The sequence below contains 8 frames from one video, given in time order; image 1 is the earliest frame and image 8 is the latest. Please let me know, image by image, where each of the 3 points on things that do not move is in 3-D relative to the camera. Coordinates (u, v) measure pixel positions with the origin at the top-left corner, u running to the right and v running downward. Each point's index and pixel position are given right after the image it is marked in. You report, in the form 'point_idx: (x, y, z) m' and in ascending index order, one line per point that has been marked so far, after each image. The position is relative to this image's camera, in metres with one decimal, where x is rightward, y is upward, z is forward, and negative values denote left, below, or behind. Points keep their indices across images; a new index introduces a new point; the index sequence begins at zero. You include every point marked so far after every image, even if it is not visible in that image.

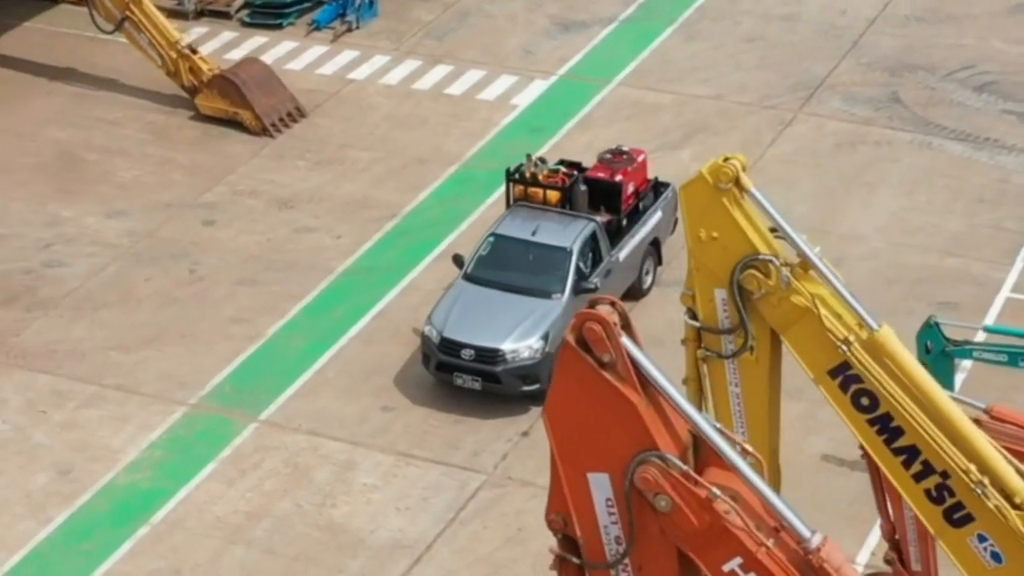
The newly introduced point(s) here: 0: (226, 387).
0: (-2.5, -0.9, +18.9) m
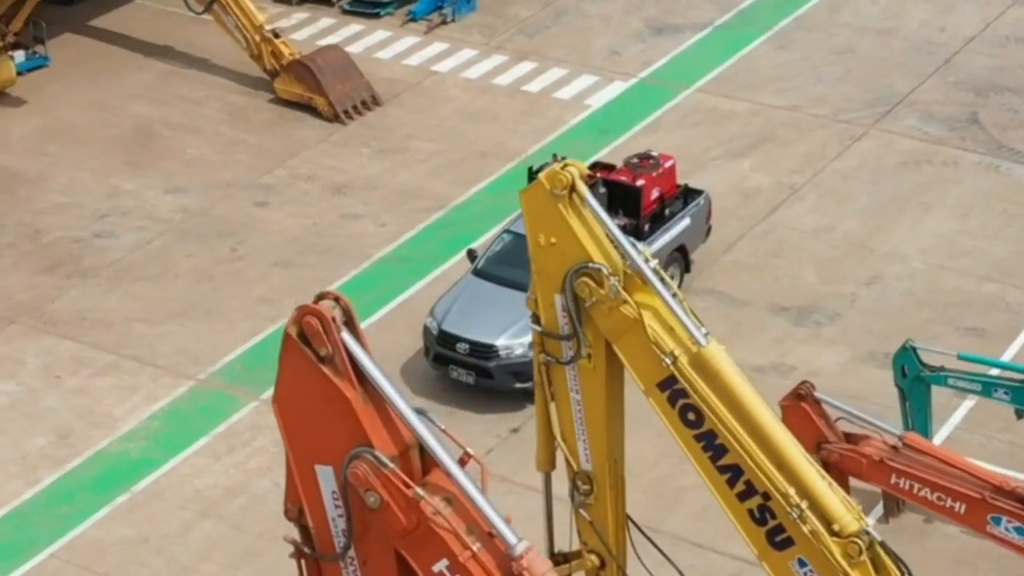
0: (-2.4, -0.7, +19.3) m
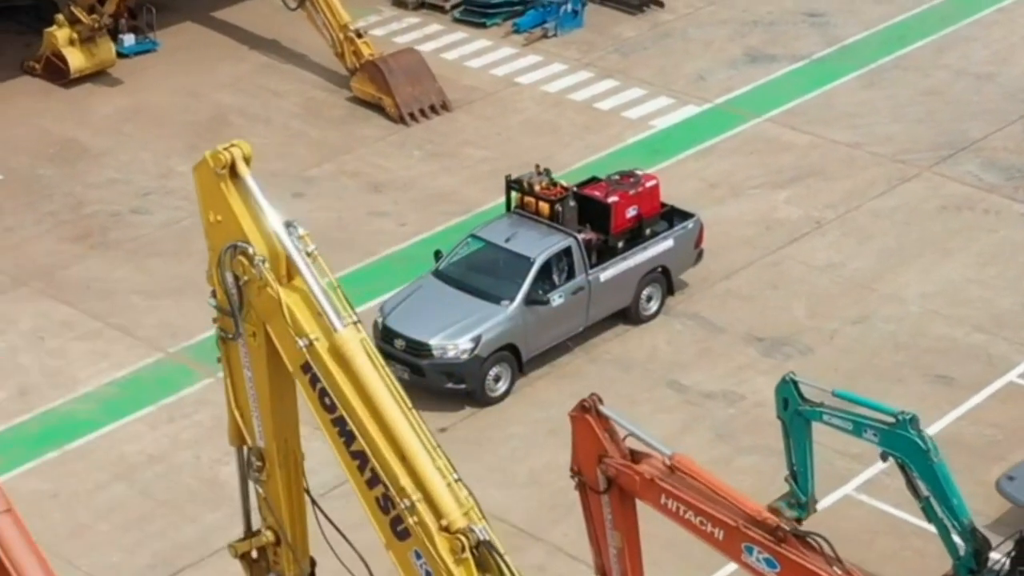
0: (-2.8, -0.5, +20.0) m
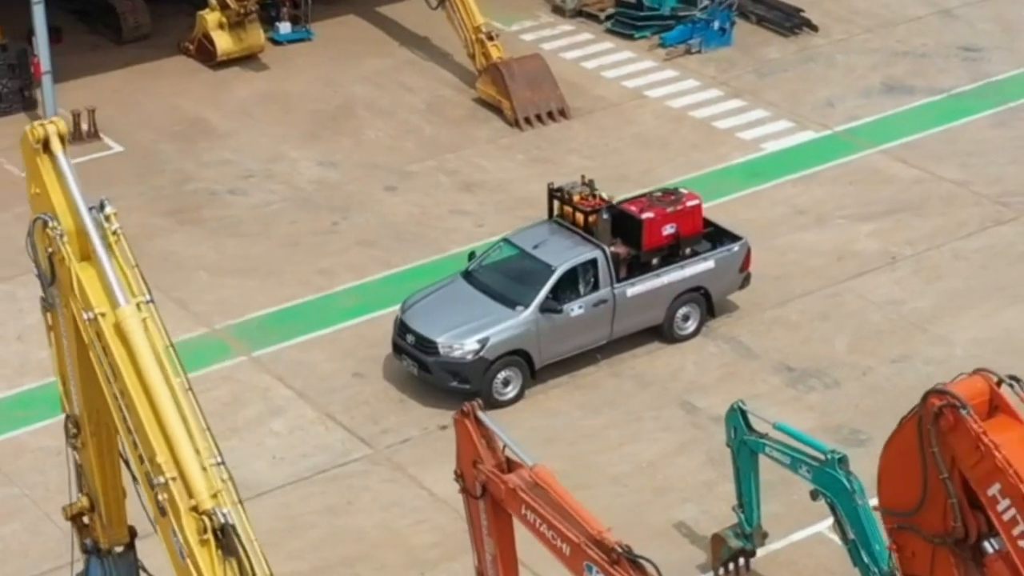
0: (-2.4, -0.3, +20.7) m
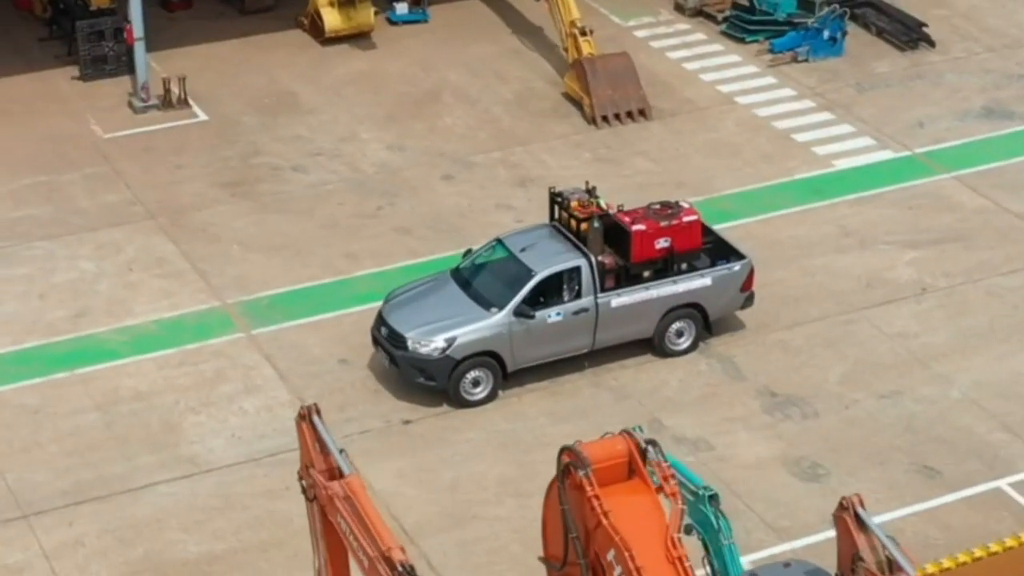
0: (-2.4, -0.1, +21.1) m
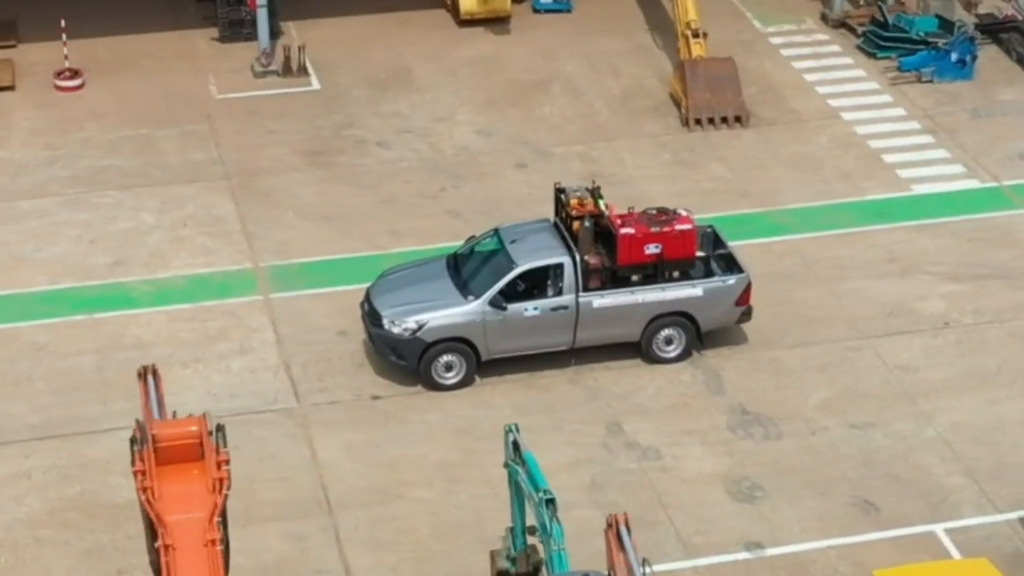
0: (-2.2, +0.2, +21.7) m
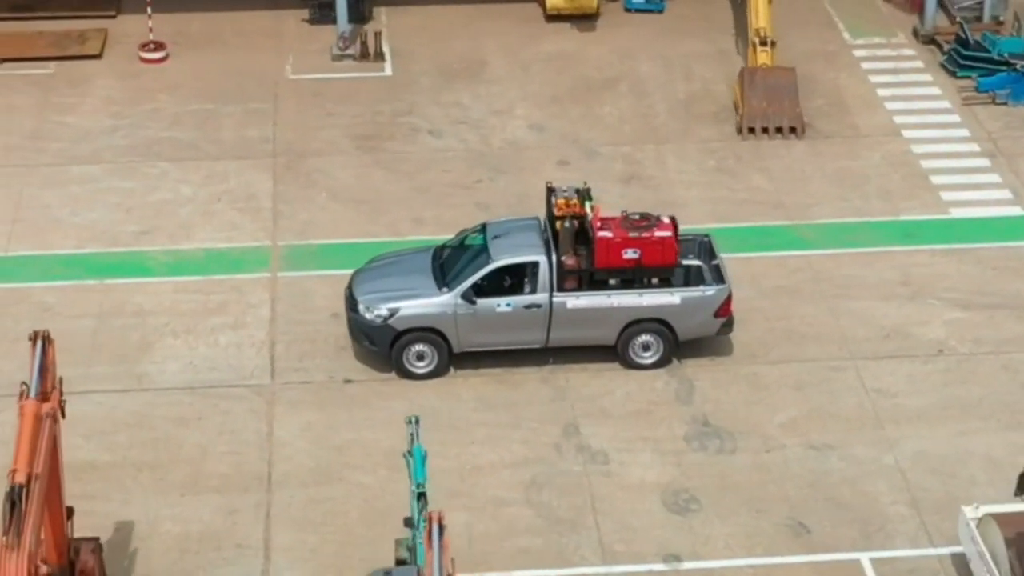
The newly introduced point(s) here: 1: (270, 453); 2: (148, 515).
0: (-2.0, +0.4, +22.2) m
1: (-2.1, -1.4, +18.8) m
2: (-3.0, -1.9, +17.9) m
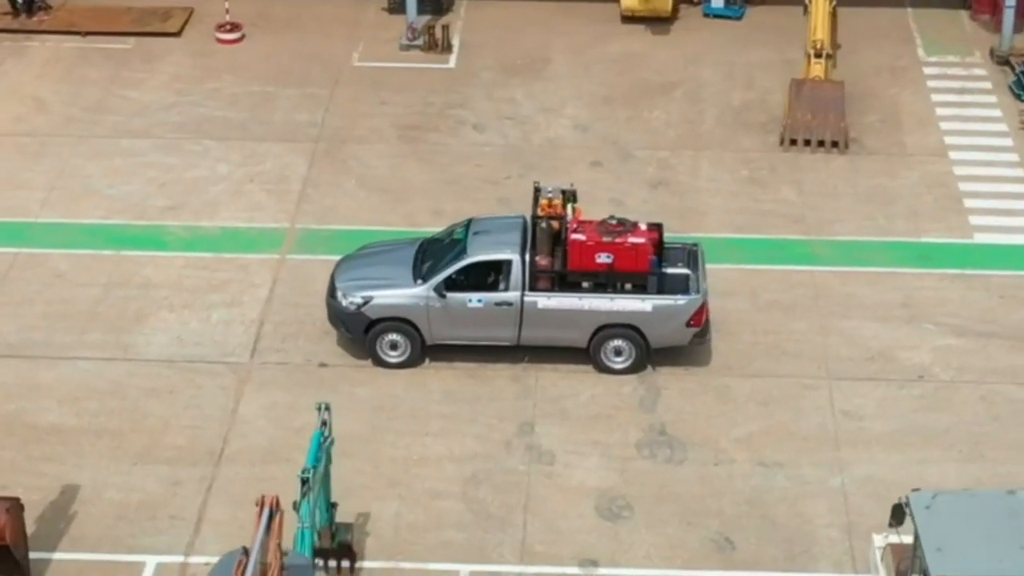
0: (-1.9, +0.6, +22.6) m
1: (-2.5, -1.2, +19.2) m
2: (-3.5, -1.6, +18.4) m
